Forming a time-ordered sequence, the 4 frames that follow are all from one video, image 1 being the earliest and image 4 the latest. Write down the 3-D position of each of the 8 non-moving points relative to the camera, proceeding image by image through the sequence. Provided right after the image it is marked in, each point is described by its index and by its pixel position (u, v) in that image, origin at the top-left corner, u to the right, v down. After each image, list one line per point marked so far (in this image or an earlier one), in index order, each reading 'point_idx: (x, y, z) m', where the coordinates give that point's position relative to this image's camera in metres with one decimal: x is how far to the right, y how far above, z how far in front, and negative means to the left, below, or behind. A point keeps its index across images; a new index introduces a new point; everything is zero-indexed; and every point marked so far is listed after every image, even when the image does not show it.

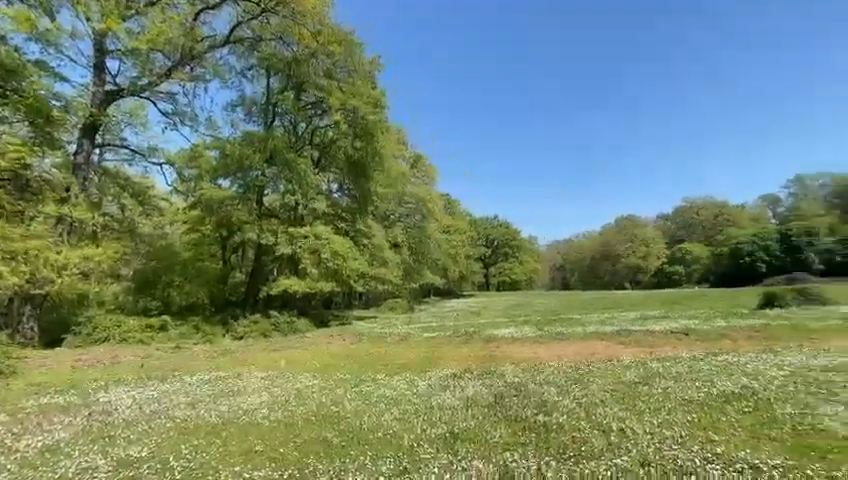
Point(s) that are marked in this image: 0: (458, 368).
0: (+1.8, -5.3, +16.2) m
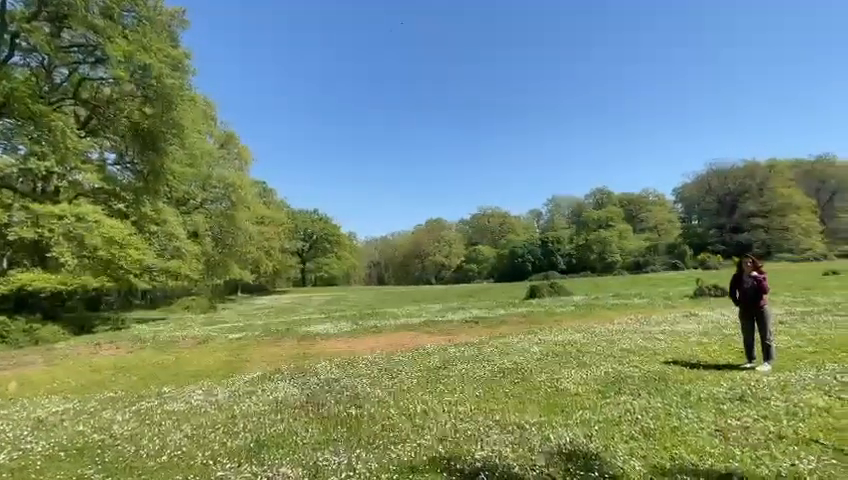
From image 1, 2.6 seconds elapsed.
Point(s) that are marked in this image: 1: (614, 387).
0: (+4.0, -4.3, +13.2) m
1: (+5.3, -4.1, +11.1) m
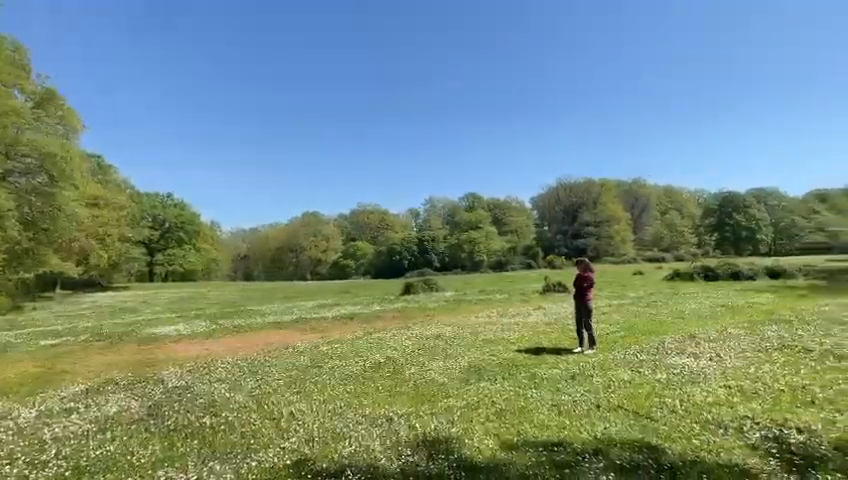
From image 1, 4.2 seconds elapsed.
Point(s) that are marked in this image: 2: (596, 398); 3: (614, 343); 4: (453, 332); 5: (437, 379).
0: (-0.3, -4.2, +13.7) m
1: (+1.5, -4.1, +12.1) m
2: (+4.0, -3.7, +9.3) m
3: (+7.4, -4.0, +15.5) m
4: (+1.5, -4.6, +20.0) m
5: (+0.4, -4.1, +11.7) m
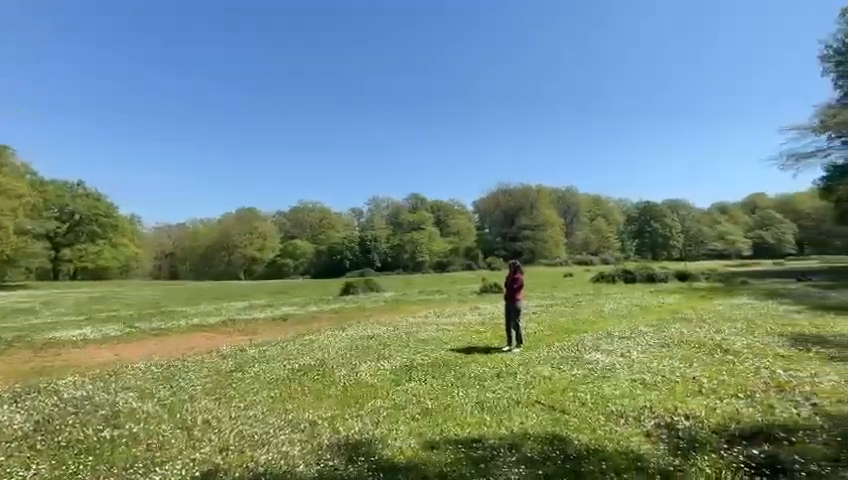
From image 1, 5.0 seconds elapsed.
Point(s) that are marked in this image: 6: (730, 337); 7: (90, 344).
0: (-2.6, -4.2, +13.5) m
1: (-0.6, -4.1, +12.1) m
2: (+2.3, -3.8, +9.7) m
3: (+4.8, -4.2, +16.4) m
4: (-1.7, -4.6, +20.0) m
5: (-1.7, -4.1, +11.6) m
6: (+11.8, -3.7, +15.3) m
7: (-15.7, -4.9, +18.7) m
